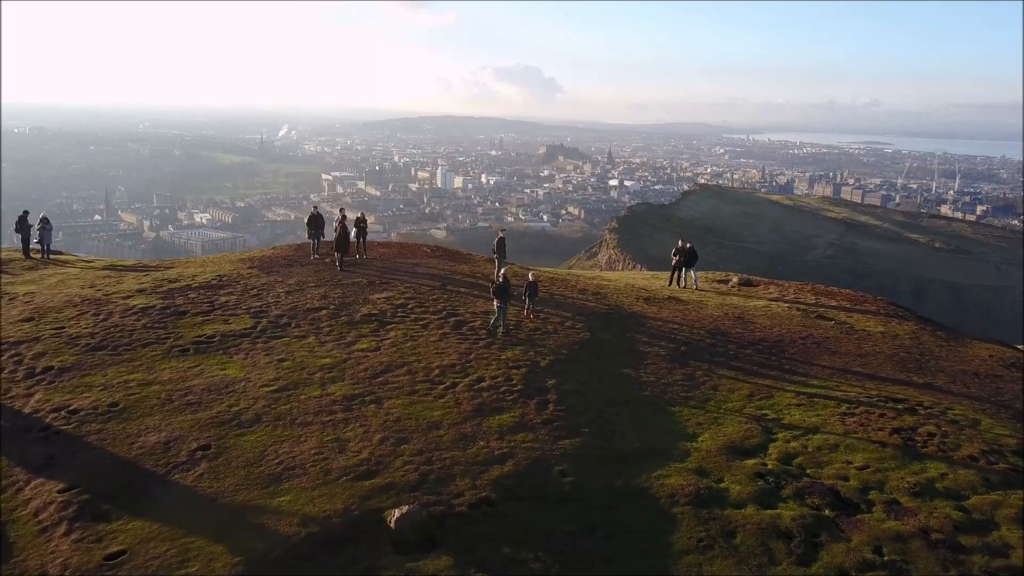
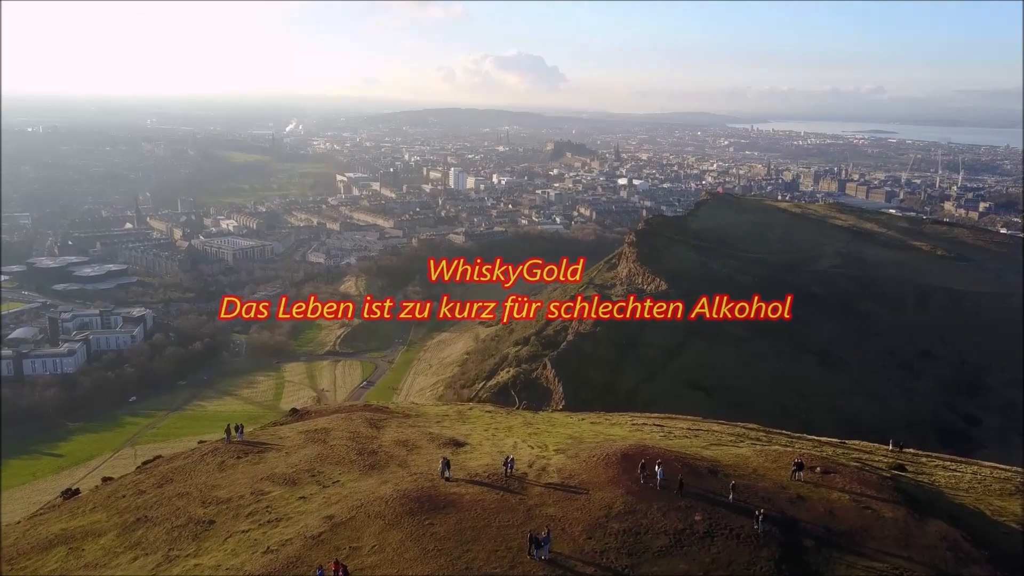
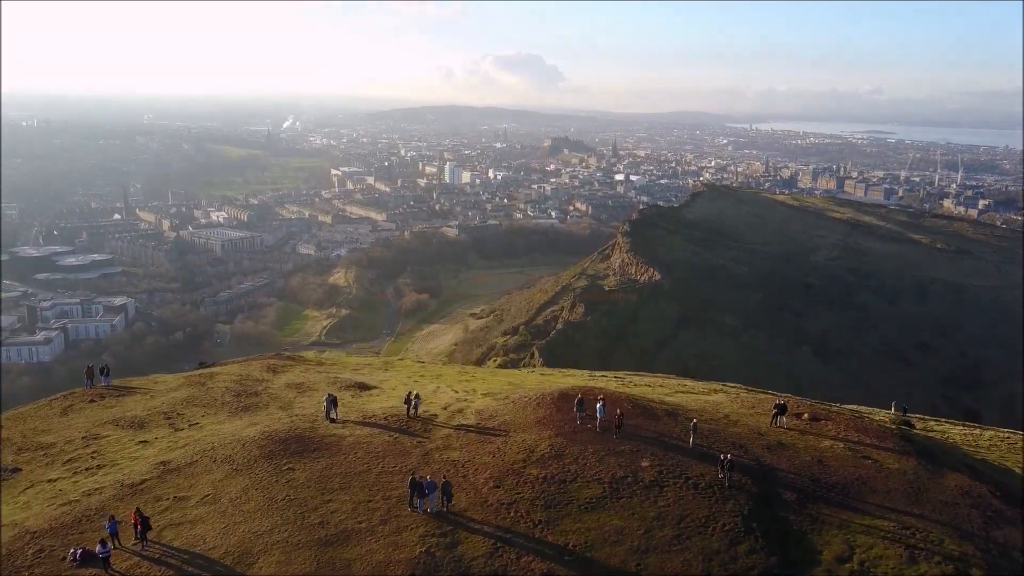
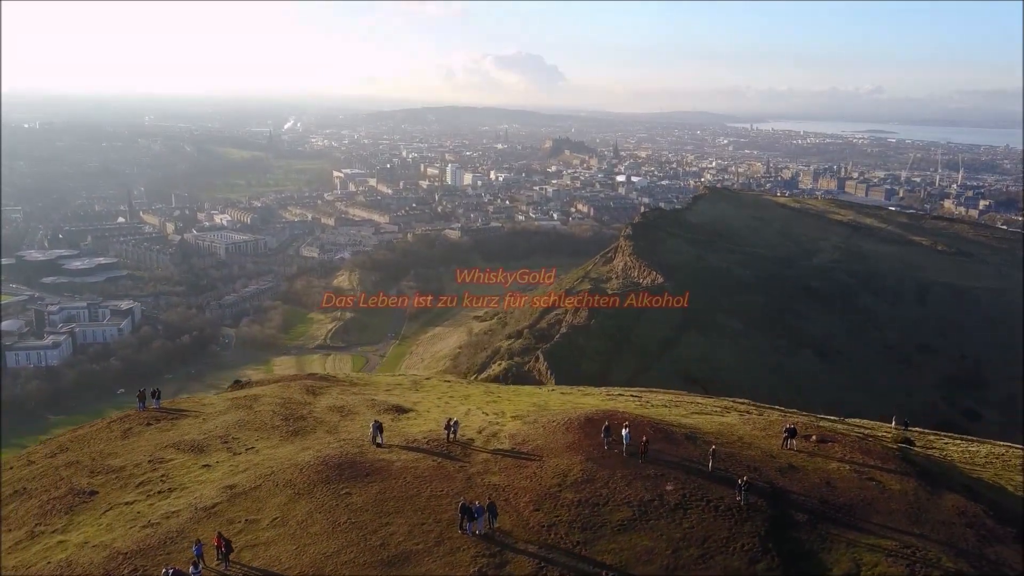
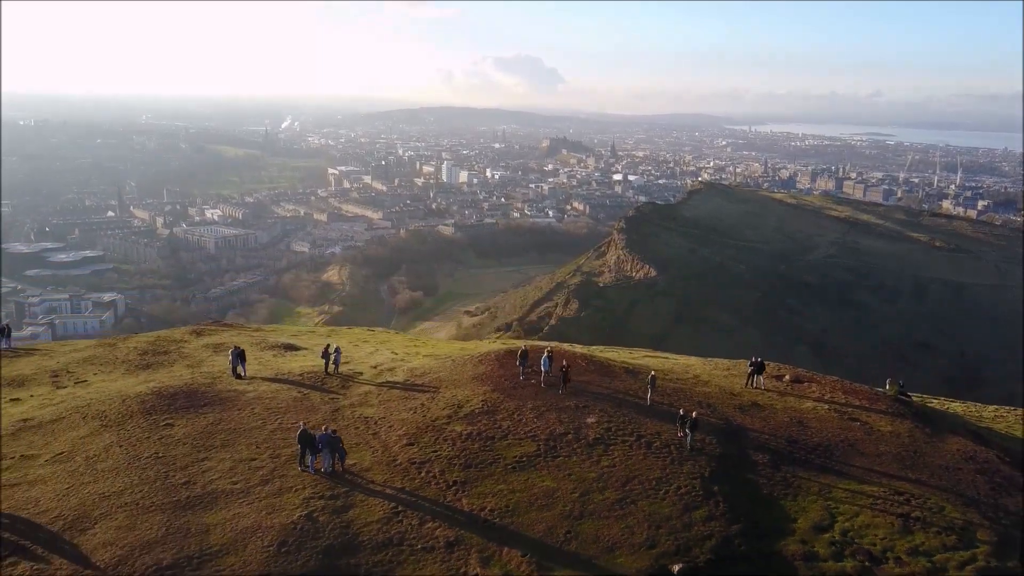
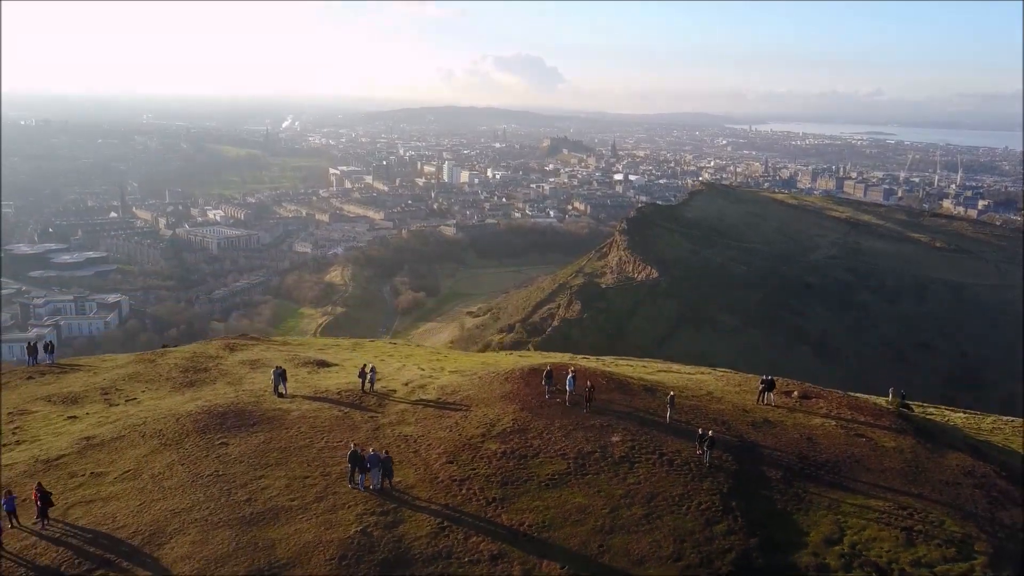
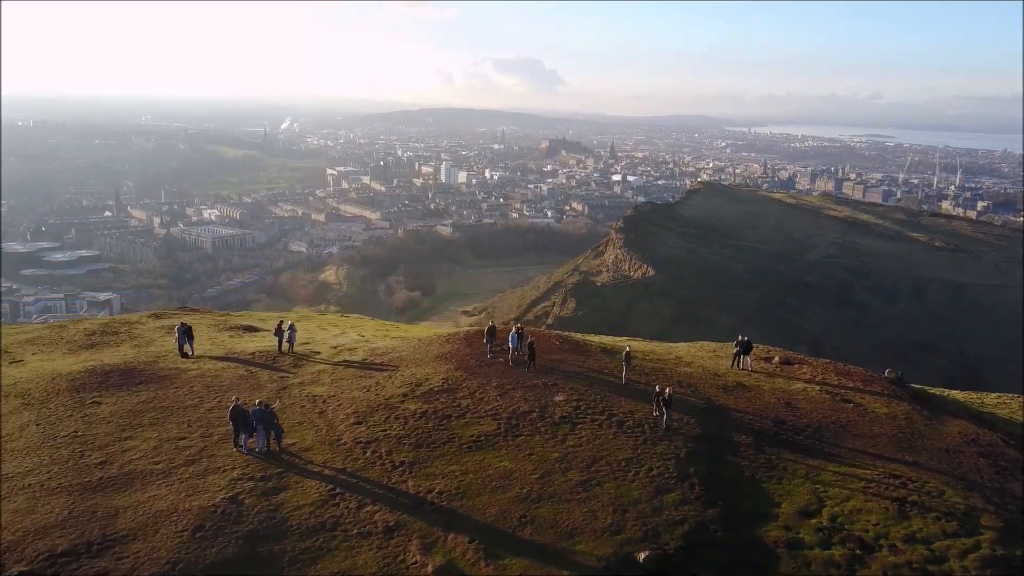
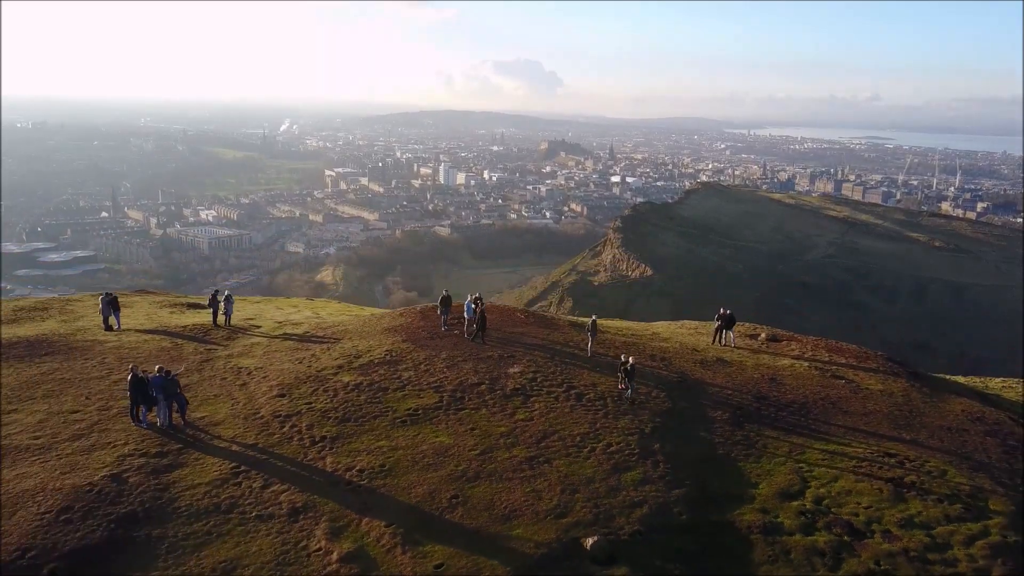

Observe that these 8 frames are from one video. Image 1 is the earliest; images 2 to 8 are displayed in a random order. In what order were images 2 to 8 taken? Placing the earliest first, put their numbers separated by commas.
8, 7, 5, 6, 3, 4, 2
